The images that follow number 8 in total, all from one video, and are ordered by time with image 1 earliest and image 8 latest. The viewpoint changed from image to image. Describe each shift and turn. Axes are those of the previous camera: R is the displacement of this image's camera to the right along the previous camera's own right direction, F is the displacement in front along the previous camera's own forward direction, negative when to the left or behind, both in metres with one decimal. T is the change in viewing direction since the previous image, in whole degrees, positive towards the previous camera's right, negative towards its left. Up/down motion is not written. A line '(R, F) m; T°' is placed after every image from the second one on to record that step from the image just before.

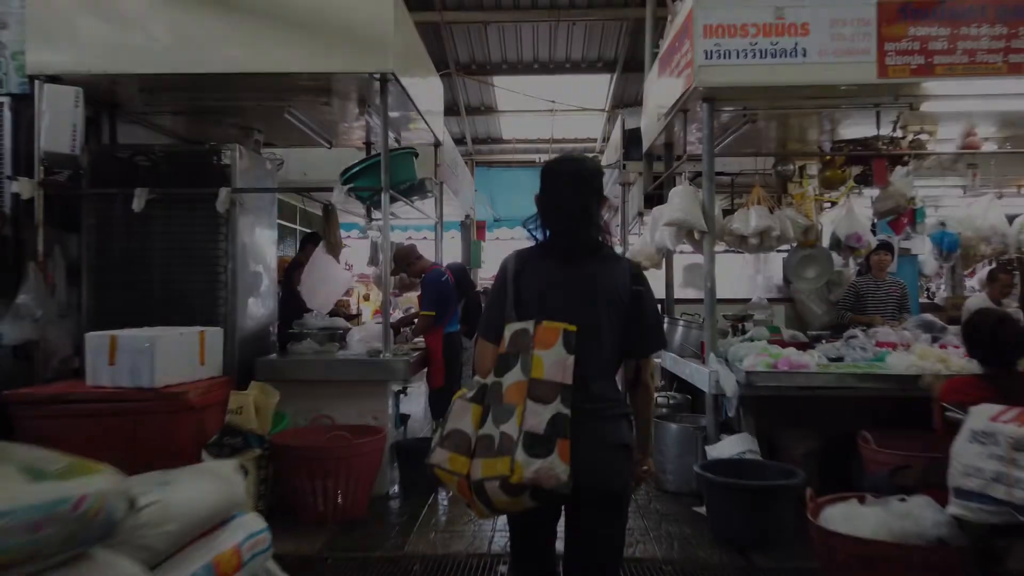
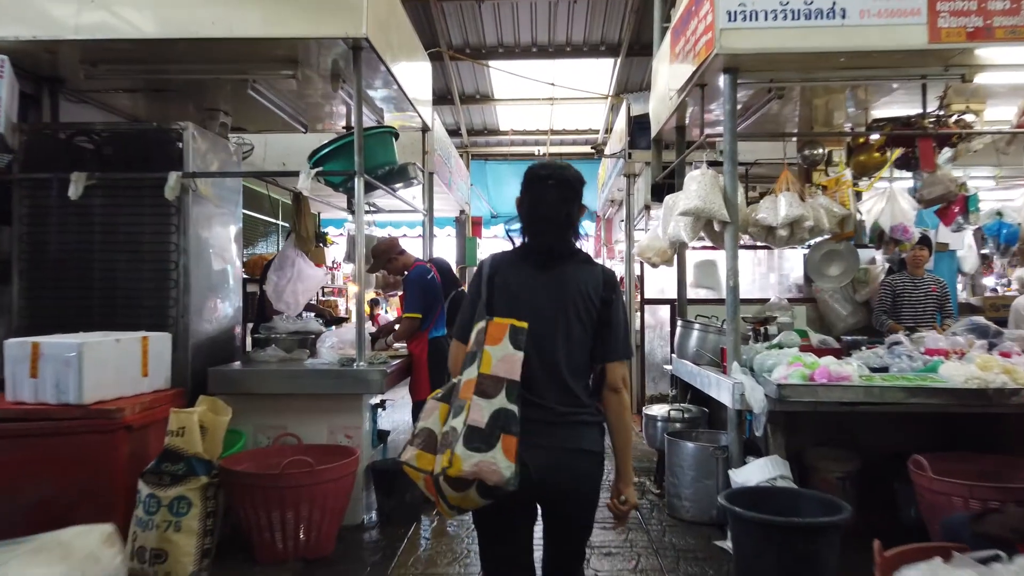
(0.0, +0.5) m; 0°
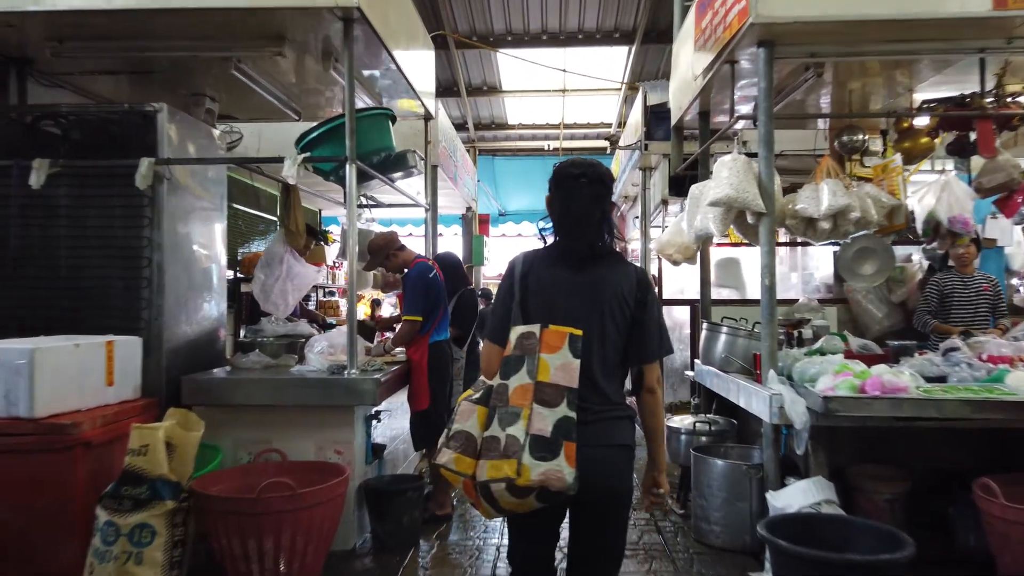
(0.0, +0.3) m; -1°
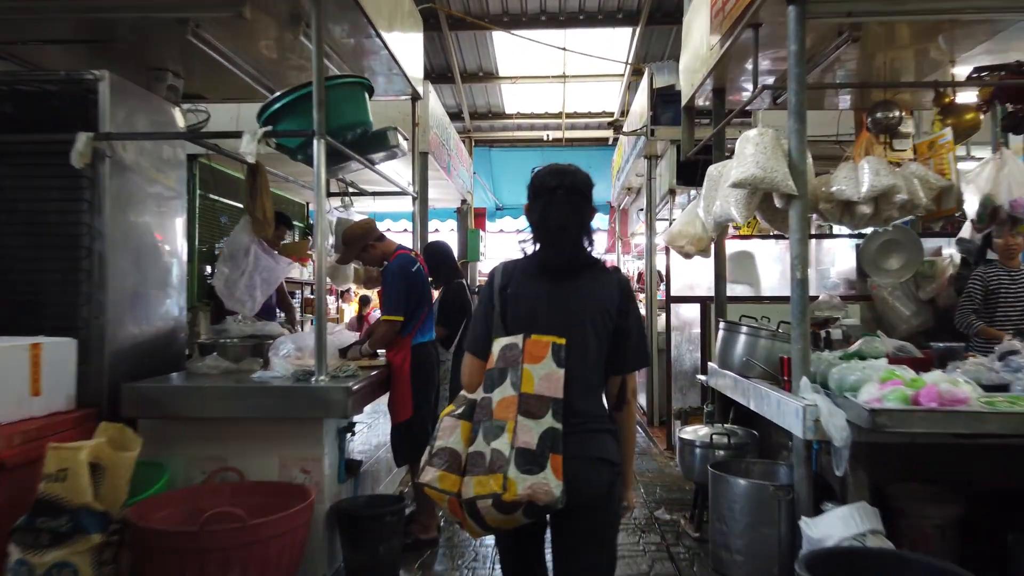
(0.0, +0.4) m; 0°
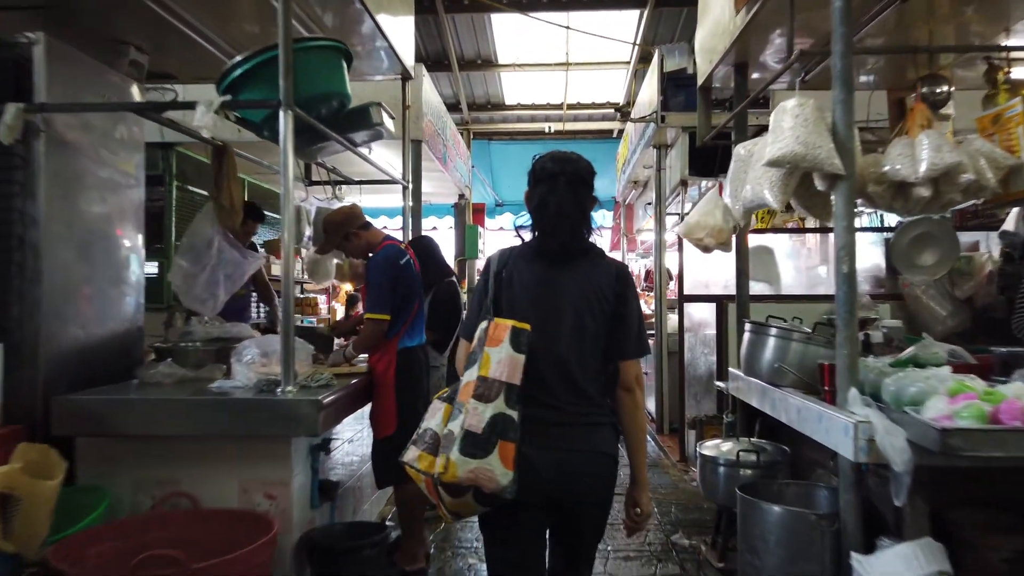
(0.0, +0.3) m; 0°
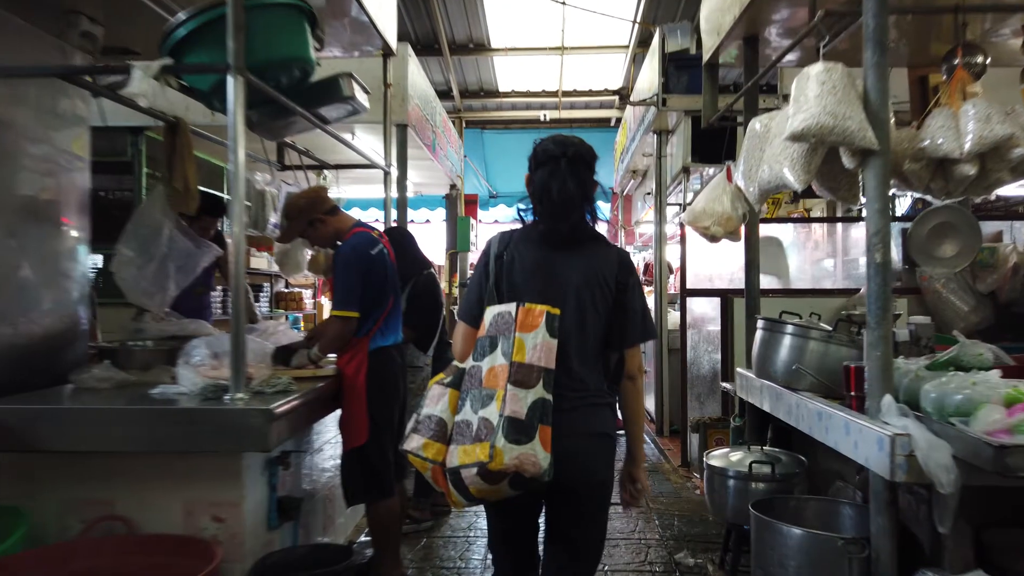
(0.0, +0.3) m; 0°
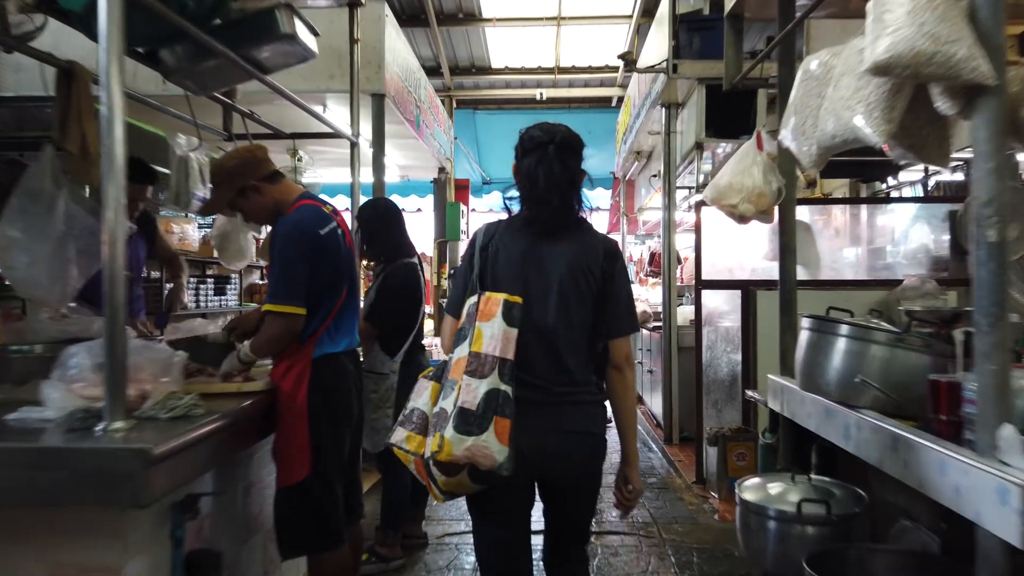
(0.0, +0.5) m; 0°
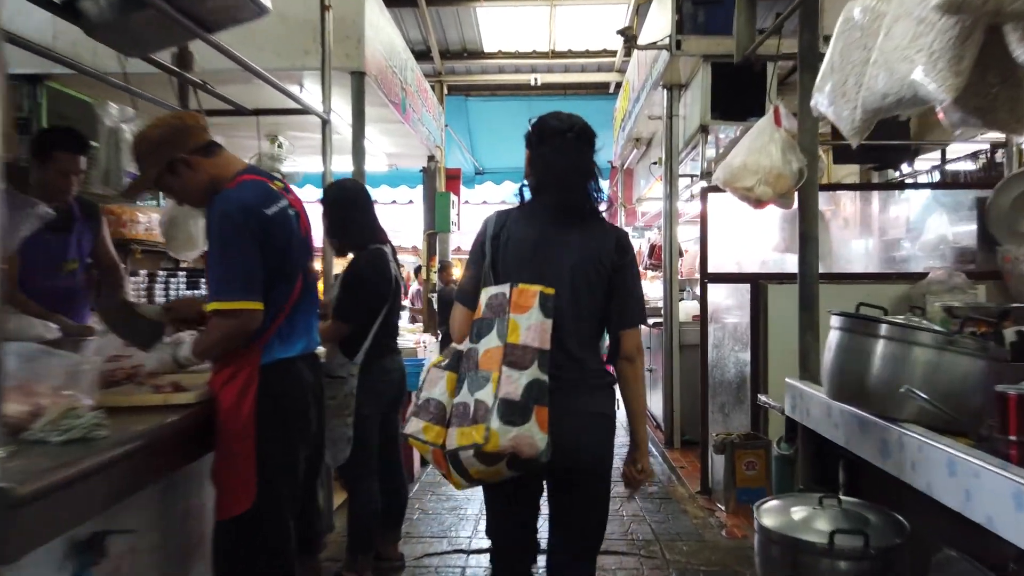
(0.0, +0.3) m; 0°
